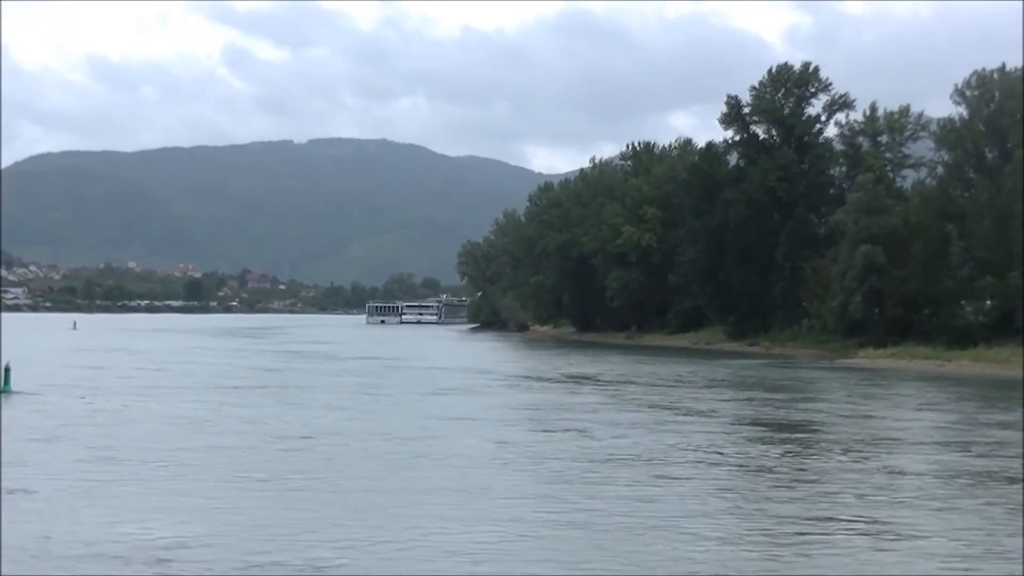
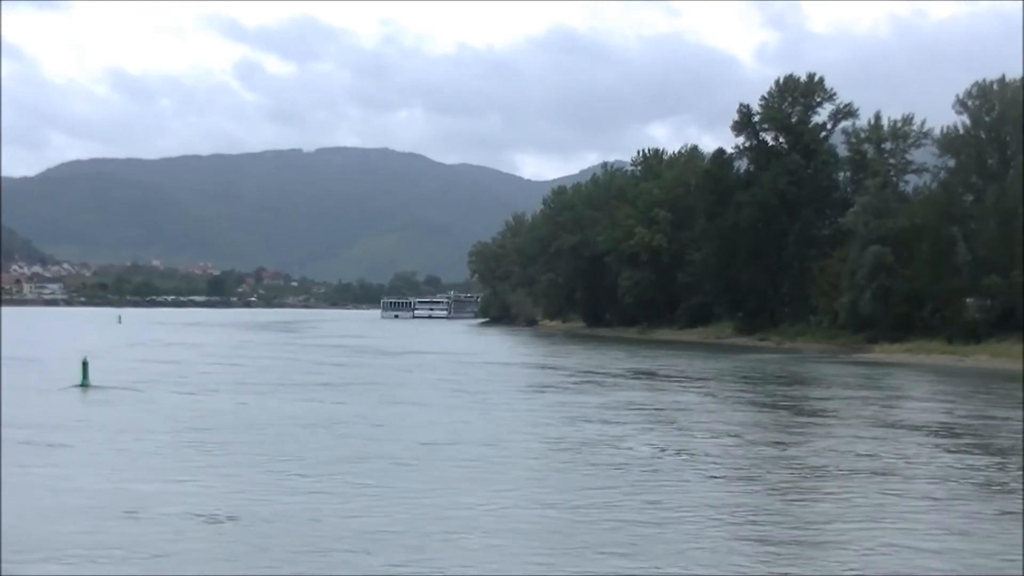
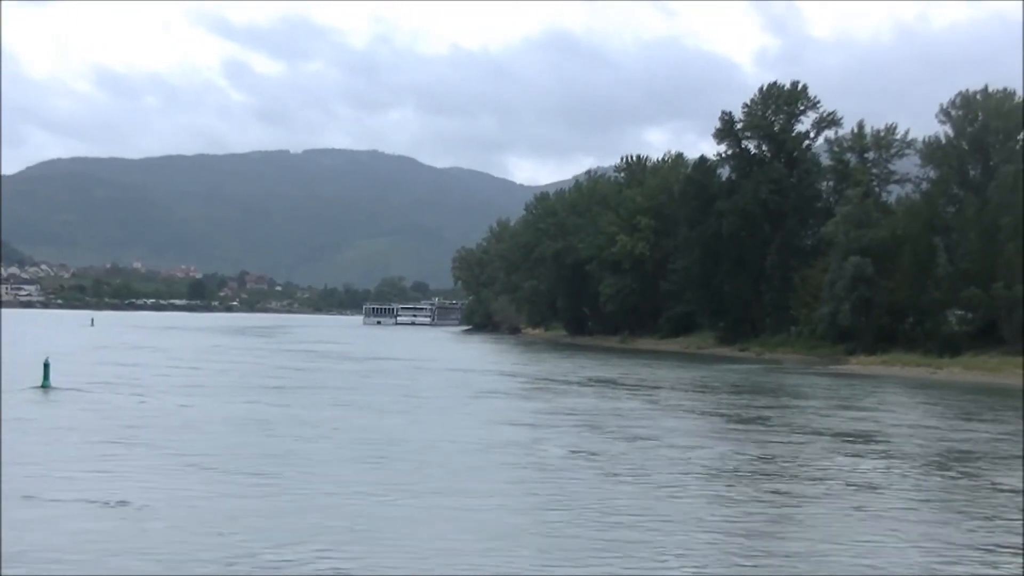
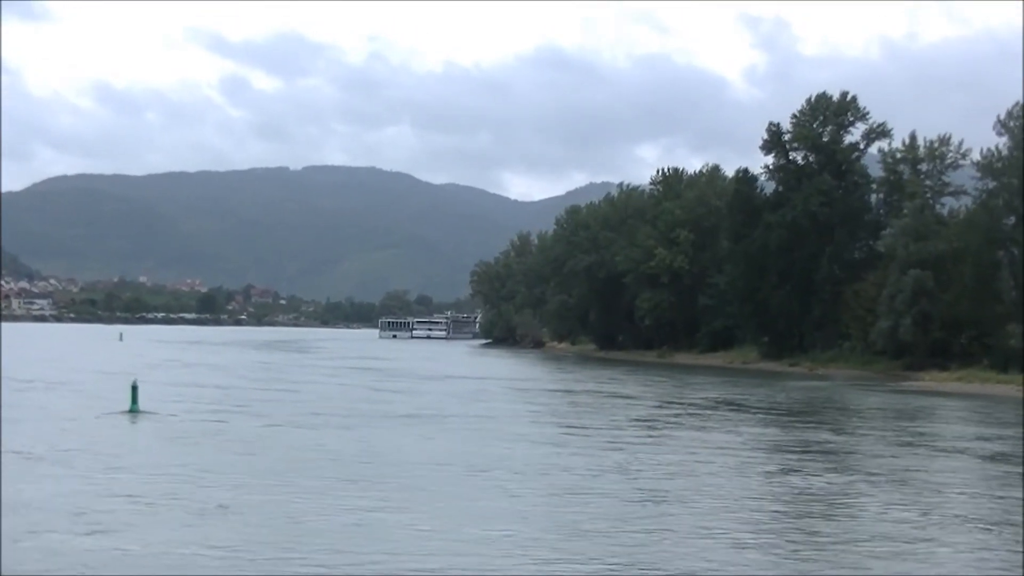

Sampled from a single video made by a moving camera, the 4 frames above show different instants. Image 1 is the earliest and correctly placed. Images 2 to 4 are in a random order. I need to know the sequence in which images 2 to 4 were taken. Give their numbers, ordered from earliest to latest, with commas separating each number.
3, 2, 4
